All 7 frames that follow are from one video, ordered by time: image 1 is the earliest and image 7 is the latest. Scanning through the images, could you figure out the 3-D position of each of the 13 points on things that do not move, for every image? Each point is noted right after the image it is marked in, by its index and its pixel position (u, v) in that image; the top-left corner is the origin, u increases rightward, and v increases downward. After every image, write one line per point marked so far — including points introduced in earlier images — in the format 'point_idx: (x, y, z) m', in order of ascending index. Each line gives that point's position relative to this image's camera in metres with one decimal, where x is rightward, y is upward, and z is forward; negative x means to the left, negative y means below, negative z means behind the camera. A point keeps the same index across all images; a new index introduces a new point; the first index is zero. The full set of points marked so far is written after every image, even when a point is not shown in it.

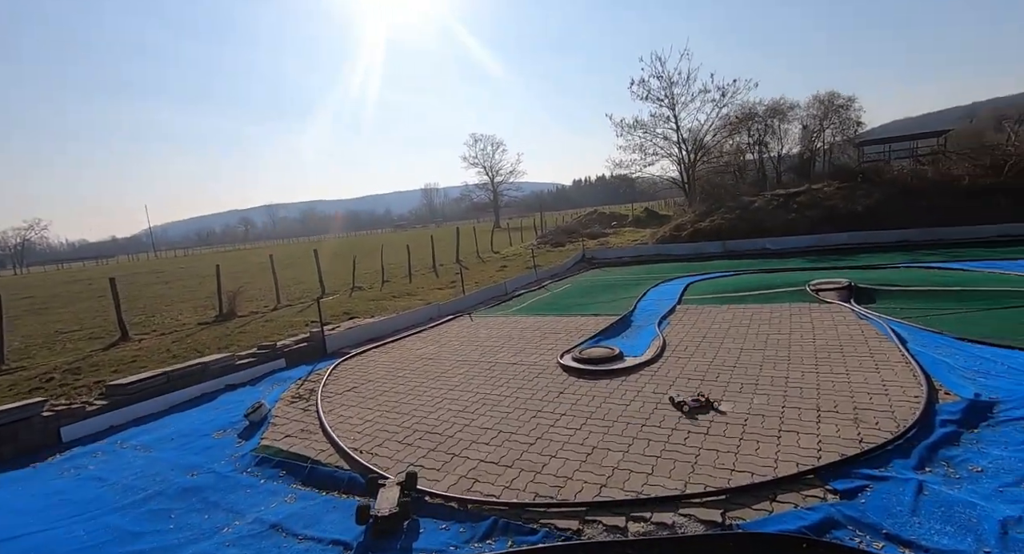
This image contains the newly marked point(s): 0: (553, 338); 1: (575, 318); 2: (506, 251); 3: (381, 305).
0: (+0.6, -0.8, +6.5) m
1: (+1.0, -0.6, +7.5) m
2: (-0.2, +0.9, +17.3) m
3: (-2.5, -0.5, +9.4) m
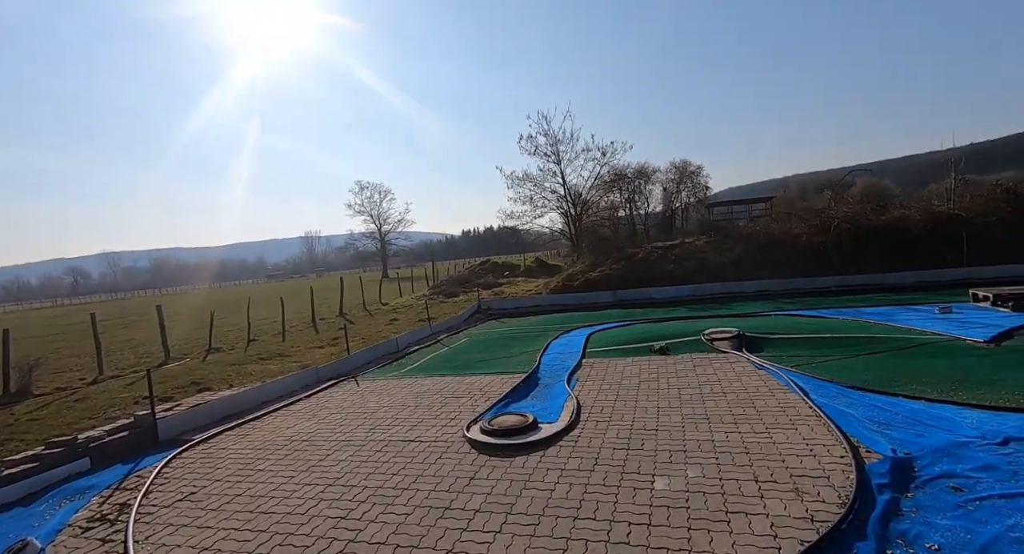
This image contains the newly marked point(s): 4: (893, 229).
0: (-0.7, -1.5, +5.7) m
1: (-0.5, -1.4, +6.8) m
2: (-3.9, -0.9, +16.2) m
3: (-4.4, -1.5, +7.9) m
4: (+13.0, +1.6, +16.5) m
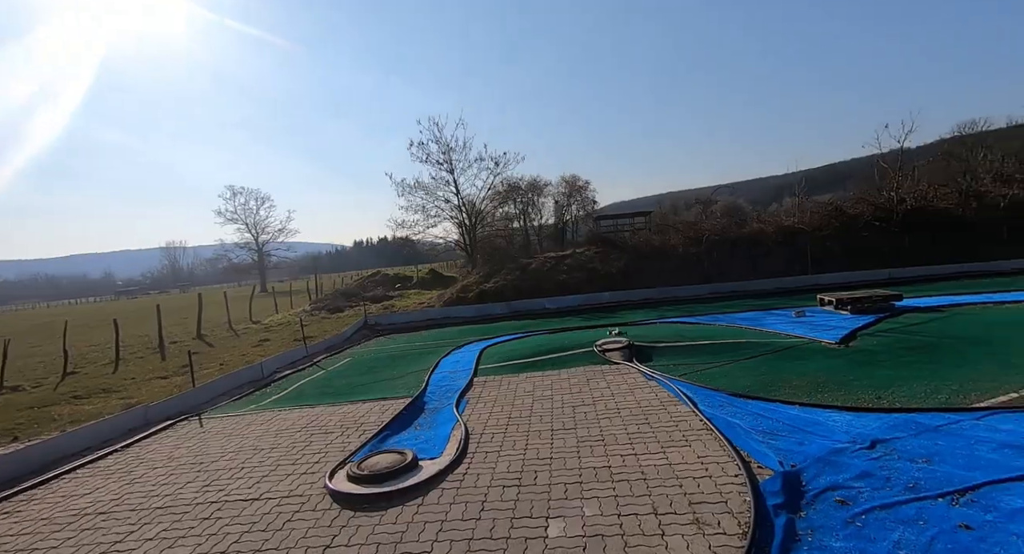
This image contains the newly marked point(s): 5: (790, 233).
0: (-1.9, -1.6, +4.8) m
1: (-2.0, -1.6, +6.0) m
2: (-7.2, -1.3, +14.4) m
3: (-6.0, -1.8, +6.2) m
4: (+9.1, +1.3, +18.3) m
5: (+10.5, +1.7, +18.3) m
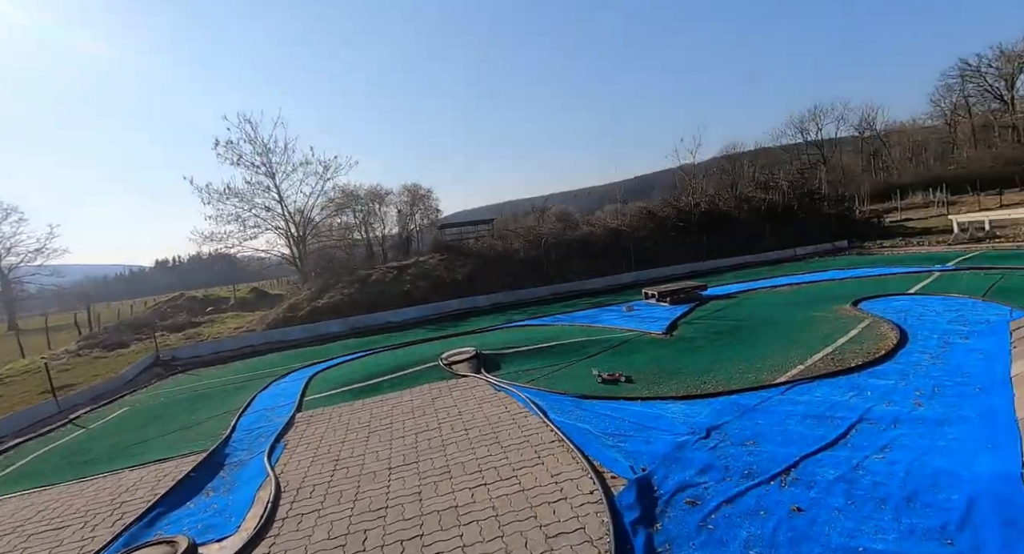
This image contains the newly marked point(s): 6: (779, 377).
0: (-3.2, -1.8, +3.4) m
1: (-3.6, -1.8, +4.5) m
2: (-11.2, -2.0, +10.9) m
3: (-7.5, -2.2, +3.4) m
4: (+3.0, +1.4, +19.6) m
5: (+4.2, +1.7, +20.1) m
6: (+3.1, -1.2, +5.7) m
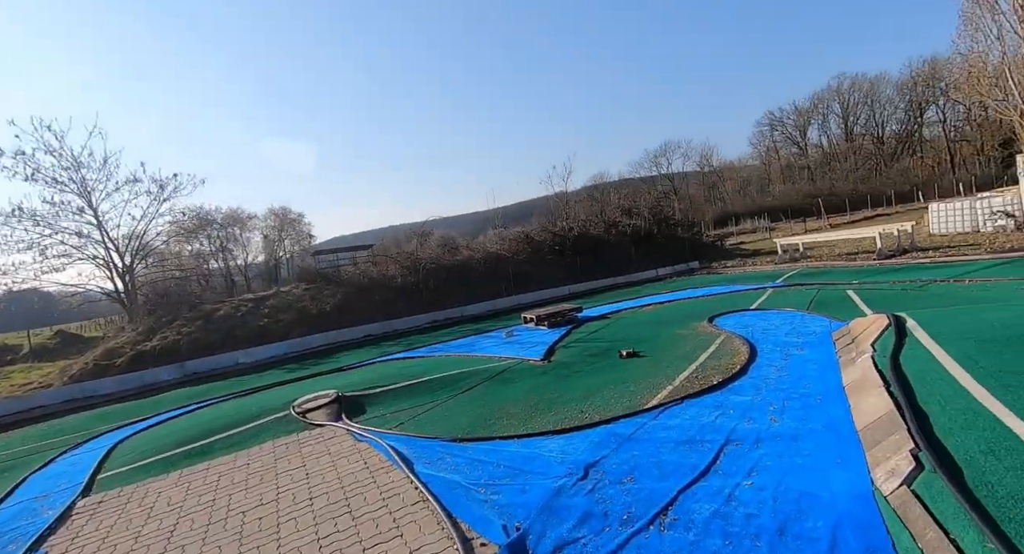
0: (-3.9, -2.1, +1.9) m
1: (-4.6, -2.2, +2.9) m
2: (-13.5, -2.9, +7.3) m
3: (-8.1, -2.6, +0.9) m
4: (-1.9, +0.3, +19.3) m
5: (-0.8, +0.7, +20.0) m
6: (+1.6, -1.5, +5.7) m
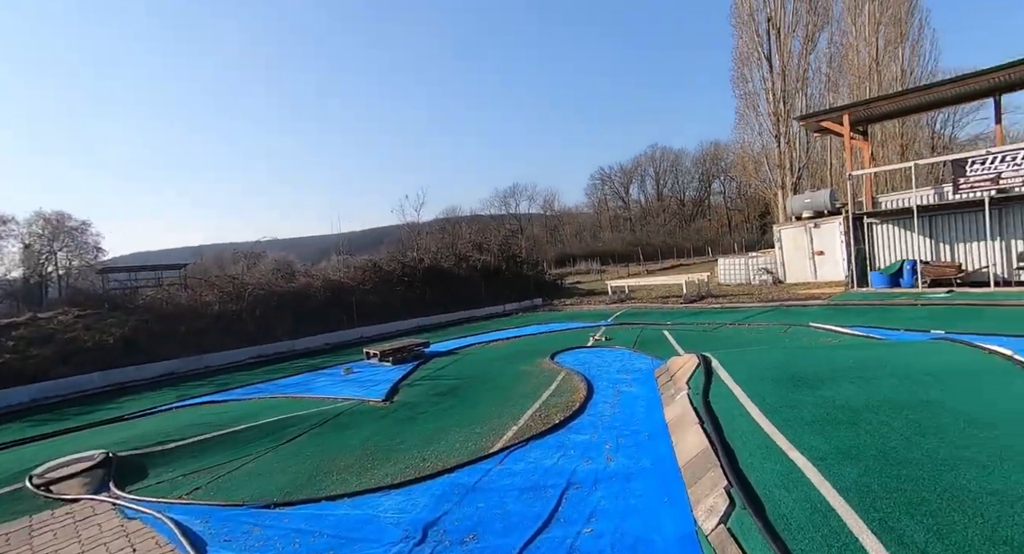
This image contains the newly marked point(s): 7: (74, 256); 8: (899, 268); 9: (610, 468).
0: (-4.4, -2.1, +0.2) m
1: (-5.3, -2.2, +0.9) m
2: (-15.1, -2.7, +2.3) m
3: (-8.0, -2.3, -2.0) m
4: (-7.7, -0.7, +17.5) m
5: (-6.8, -0.4, +18.6) m
6: (-0.2, -1.9, +5.6) m
7: (-18.7, +0.9, +20.3) m
8: (+10.9, +0.2, +13.8) m
9: (+0.9, -1.8, +4.5) m
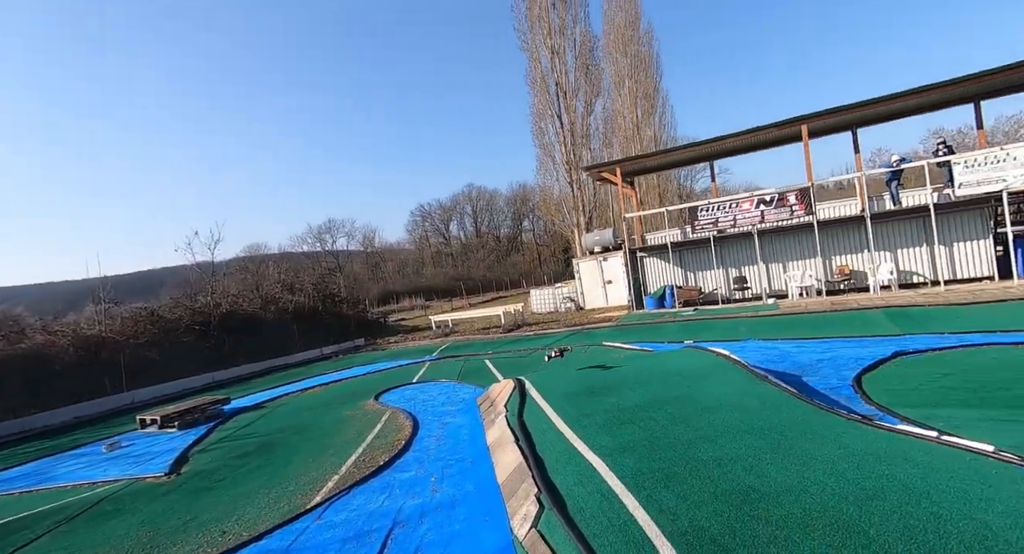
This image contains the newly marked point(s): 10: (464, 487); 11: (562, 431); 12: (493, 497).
0: (-4.1, -2.2, -1.3) m
1: (-5.2, -2.4, -1.0) m
2: (-14.9, -3.3, -3.1) m
3: (-6.8, -2.4, -4.7) m
4: (-13.3, -2.3, +13.8) m
5: (-13.0, -2.1, +15.1) m
6: (-2.1, -2.4, +5.2) m
7: (-24.7, -1.2, +12.6) m
8: (+5.3, -0.5, +16.9) m
9: (-0.7, -2.1, +4.6) m
10: (-0.5, -2.1, +4.8) m
11: (+0.5, -1.6, +4.9) m
12: (-0.2, -2.0, +4.4) m
